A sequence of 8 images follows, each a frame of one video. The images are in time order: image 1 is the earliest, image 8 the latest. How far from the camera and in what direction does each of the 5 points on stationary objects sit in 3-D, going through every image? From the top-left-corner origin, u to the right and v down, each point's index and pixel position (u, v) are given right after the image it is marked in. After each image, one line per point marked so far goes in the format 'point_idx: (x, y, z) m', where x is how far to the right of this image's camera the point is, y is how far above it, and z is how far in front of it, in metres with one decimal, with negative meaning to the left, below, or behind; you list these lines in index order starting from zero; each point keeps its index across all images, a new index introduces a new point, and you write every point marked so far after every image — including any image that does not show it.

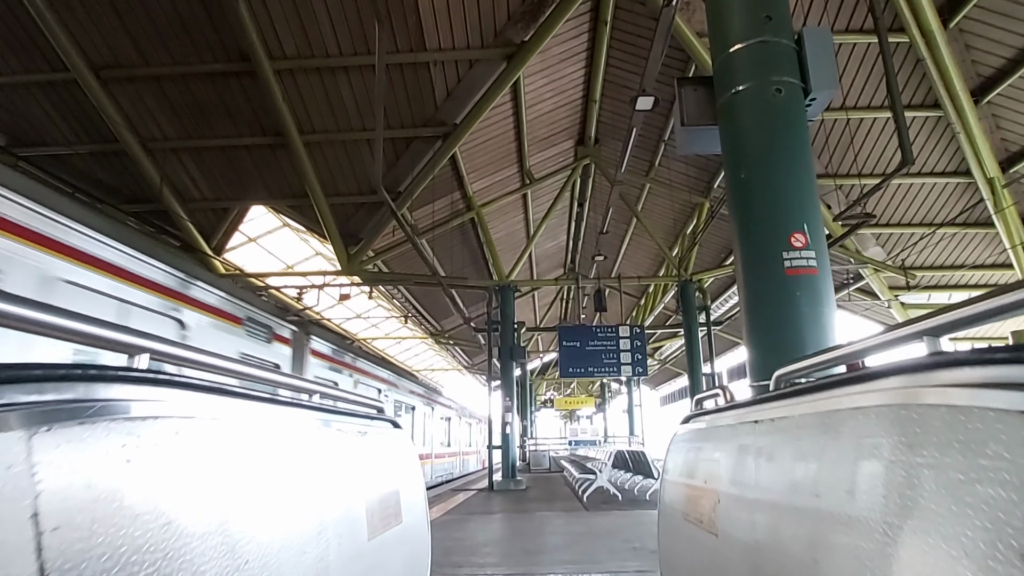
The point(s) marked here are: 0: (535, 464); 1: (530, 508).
0: (+0.7, -5.6, +19.3) m
1: (+0.2, -2.8, +7.6) m
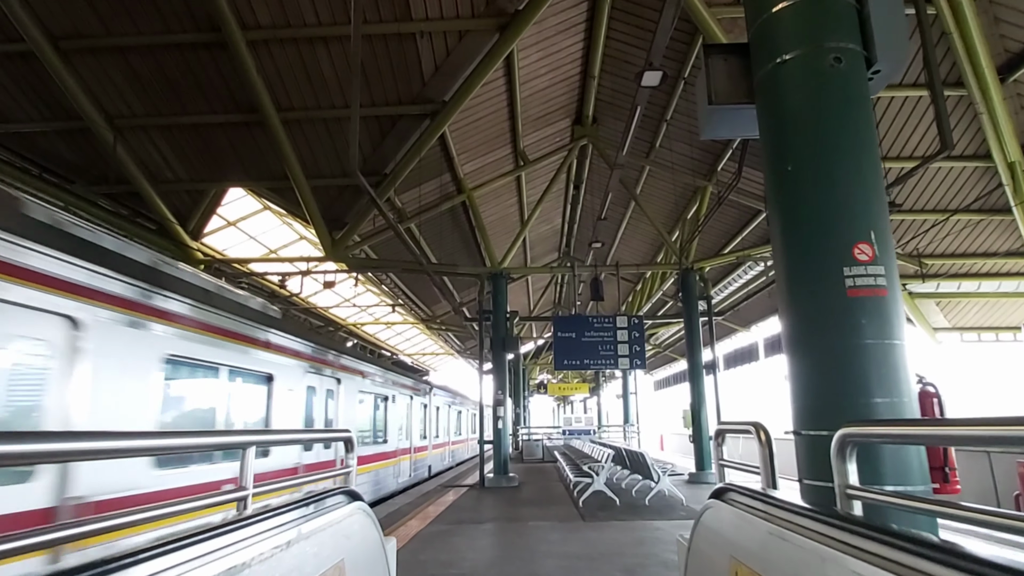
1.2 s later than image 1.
0: (+0.5, -5.2, +18.9) m
1: (+0.1, -2.7, +7.1) m
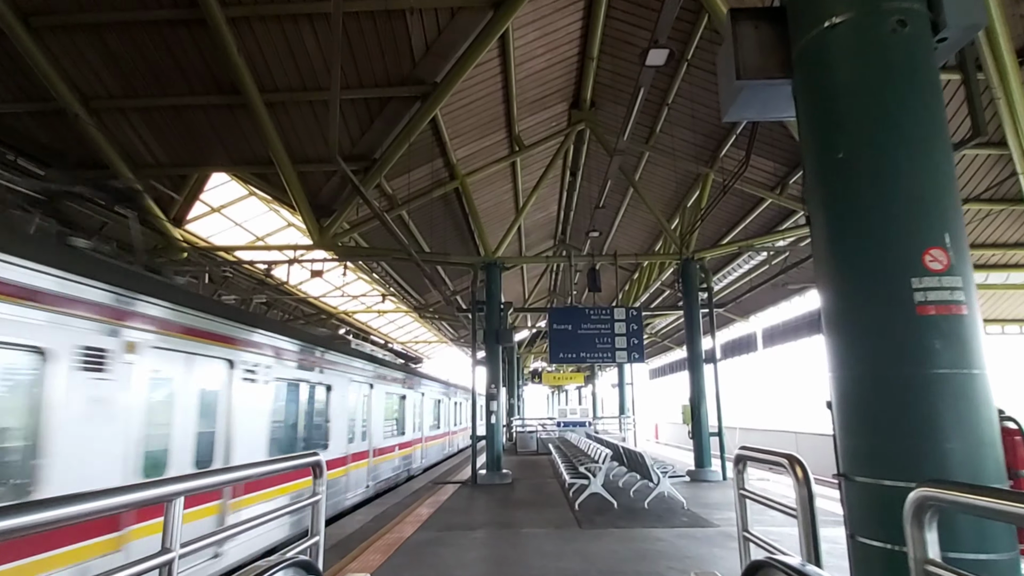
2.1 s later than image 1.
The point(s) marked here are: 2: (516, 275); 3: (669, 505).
0: (+0.3, -4.8, +18.7) m
1: (+0.1, -2.6, +6.8) m
2: (+0.1, +0.4, +19.1) m
3: (+1.9, -2.6, +7.5) m
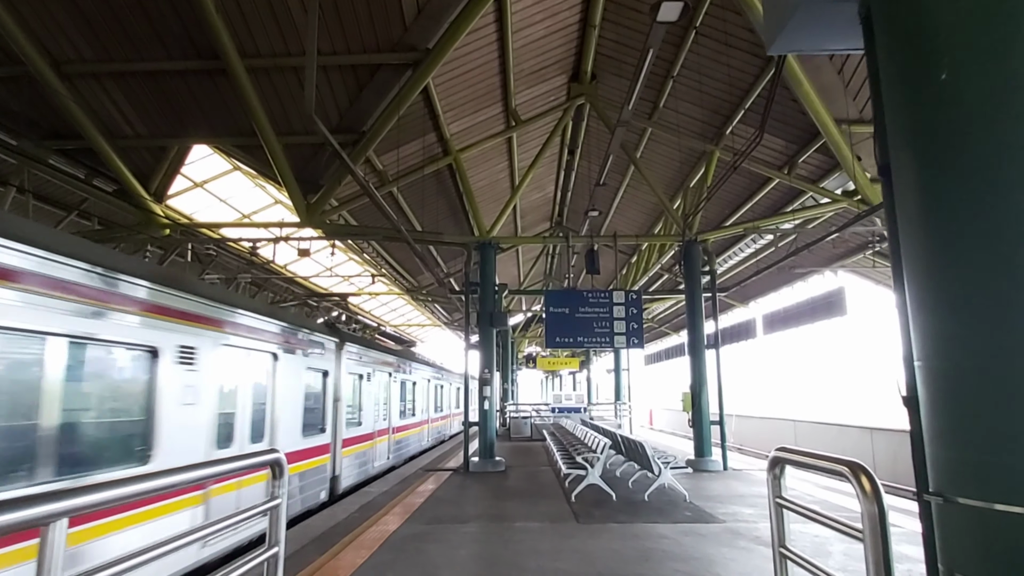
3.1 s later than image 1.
0: (+0.1, -4.3, +18.3) m
1: (0.0, -2.4, +6.4) m
2: (0.0, +0.9, +18.6) m
3: (+1.8, -2.4, +7.1) m
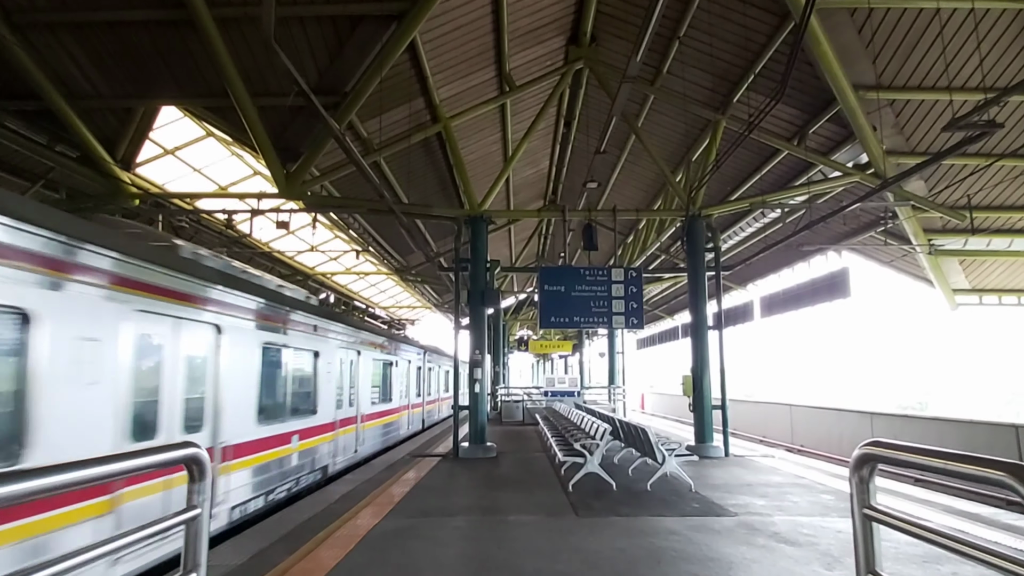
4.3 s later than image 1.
0: (-0.2, -3.7, +17.8) m
1: (-0.1, -2.1, +5.9) m
2: (-0.3, +1.5, +18.0) m
3: (+1.8, -2.1, +6.6) m
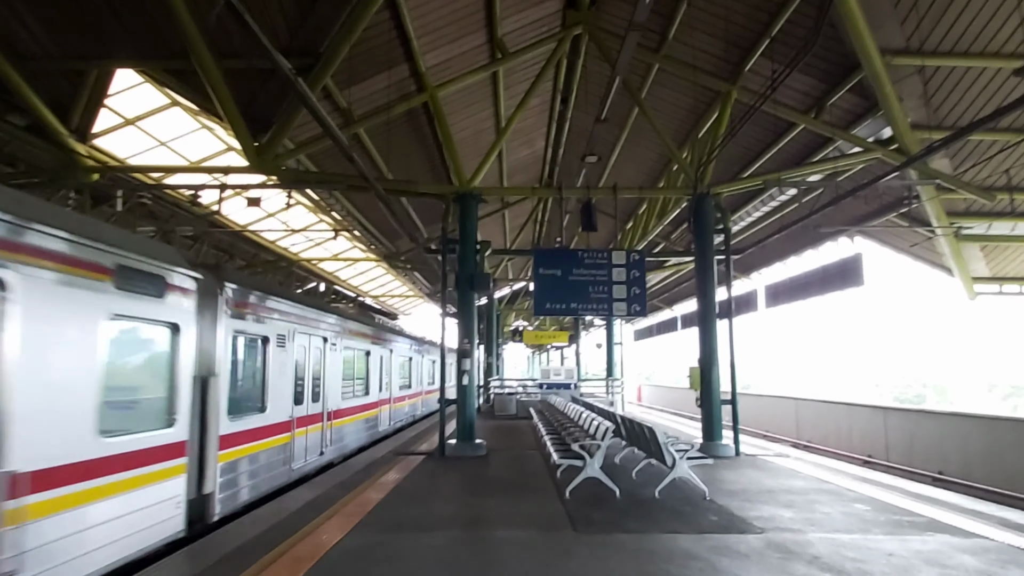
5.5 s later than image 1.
0: (-0.4, -3.4, +17.1) m
1: (-0.2, -1.9, +5.1) m
2: (-0.4, +1.9, +17.1) m
3: (+1.7, -1.9, +5.8) m
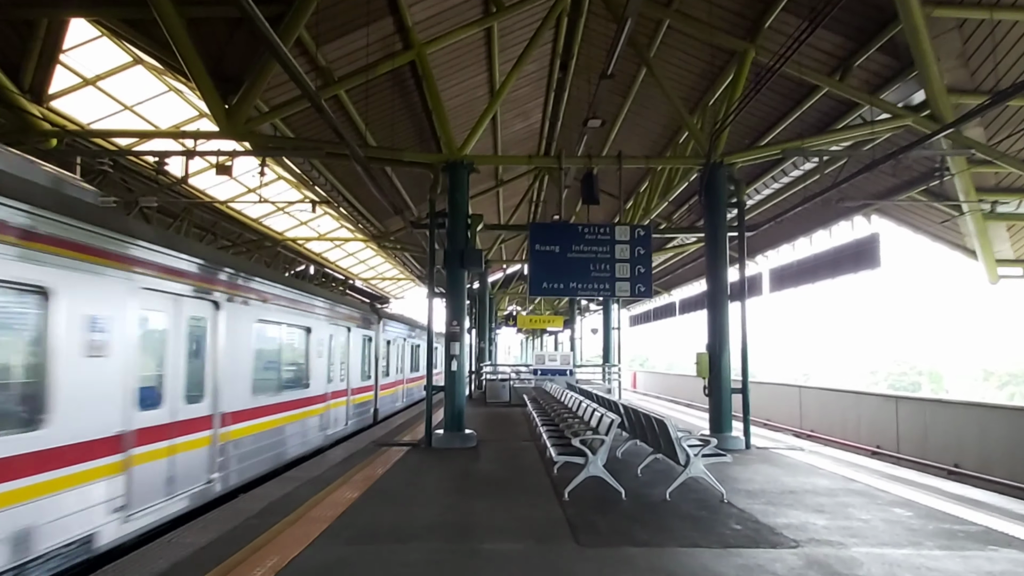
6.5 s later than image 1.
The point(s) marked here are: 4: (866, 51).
0: (-0.5, -2.9, +16.4) m
1: (-0.2, -1.7, +4.4) m
2: (-0.6, +2.4, +16.3) m
3: (+1.6, -1.7, +5.1) m
4: (+4.4, +3.0, +7.7) m
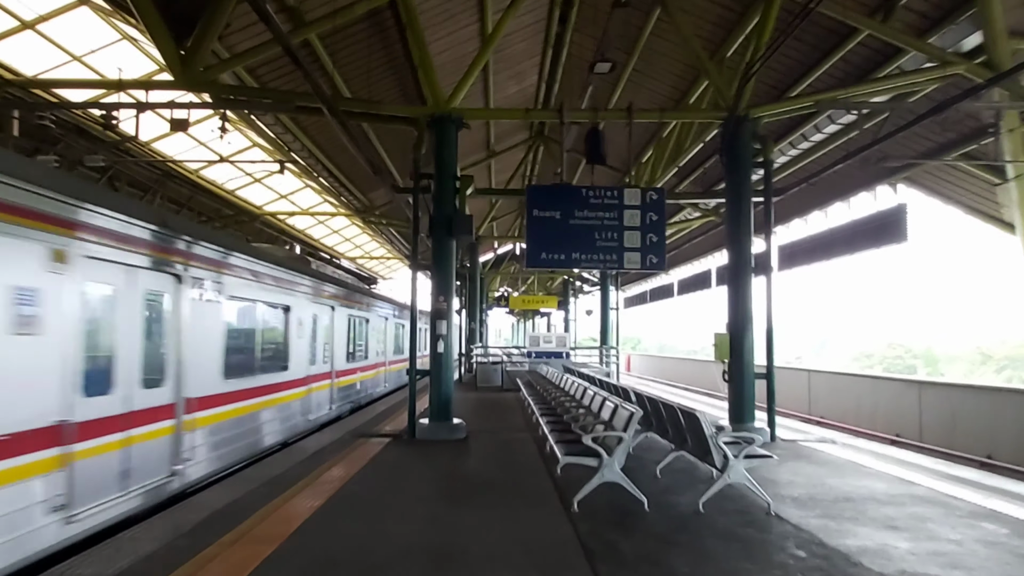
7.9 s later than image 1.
0: (-0.7, -2.3, +15.4) m
1: (-0.3, -1.5, +3.4) m
2: (-0.8, +2.9, +15.2) m
3: (+1.6, -1.5, +4.2) m
4: (+4.4, +3.3, +6.7) m
